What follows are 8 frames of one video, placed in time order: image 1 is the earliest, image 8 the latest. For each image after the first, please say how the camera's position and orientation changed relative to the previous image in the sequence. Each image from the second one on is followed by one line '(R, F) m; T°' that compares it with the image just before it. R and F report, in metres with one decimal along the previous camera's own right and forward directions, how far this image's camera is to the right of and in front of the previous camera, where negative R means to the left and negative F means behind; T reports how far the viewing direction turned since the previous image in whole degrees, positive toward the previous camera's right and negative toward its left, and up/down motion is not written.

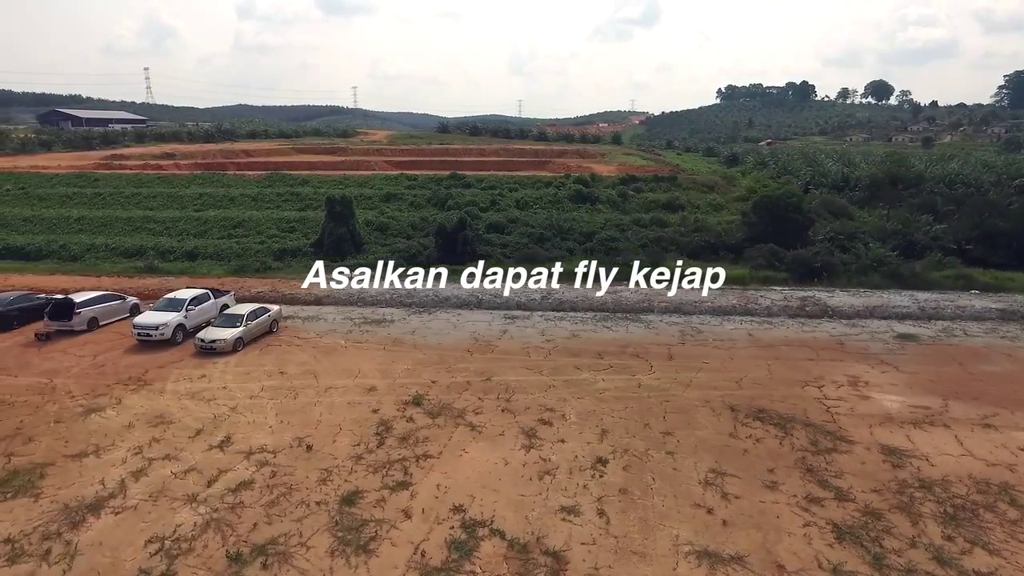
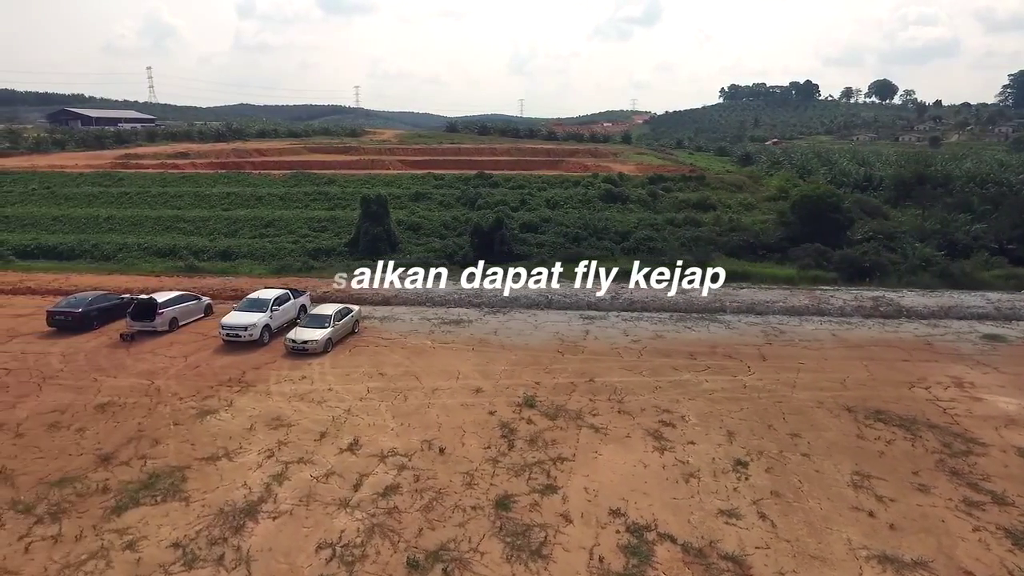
(-1.8, +0.1) m; 0°
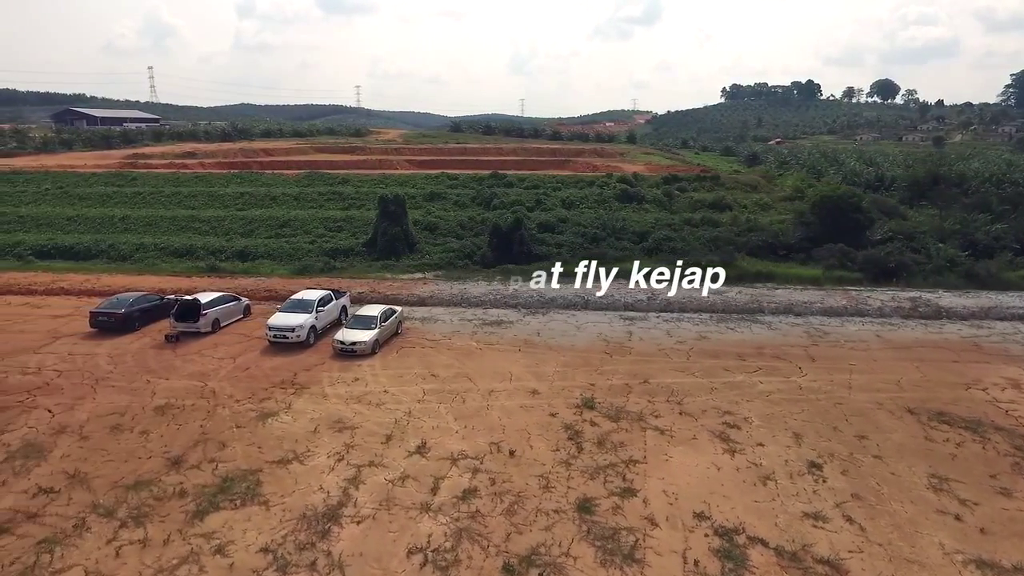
(-0.9, +0.1) m; 0°
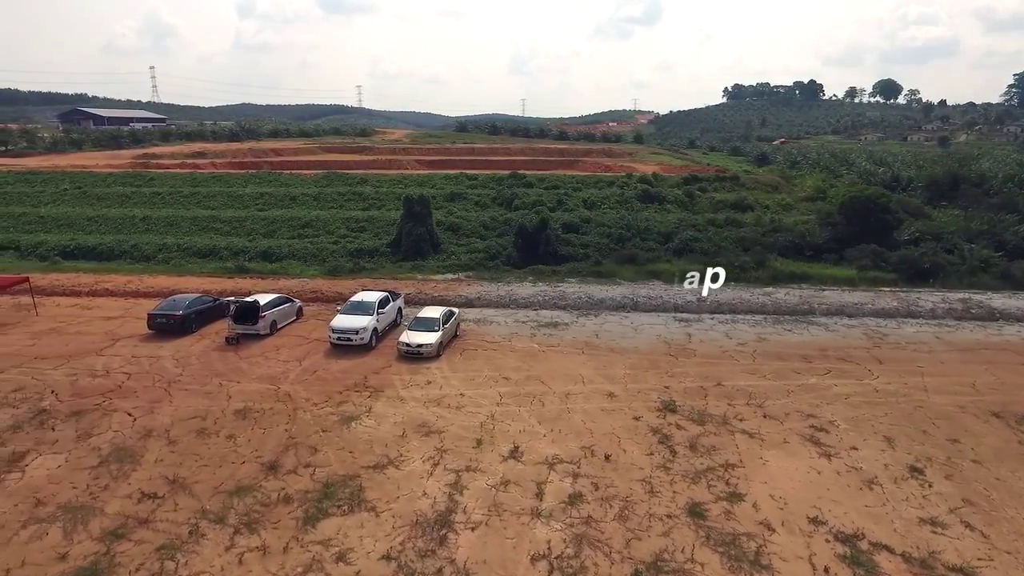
(-1.3, +0.1) m; 0°
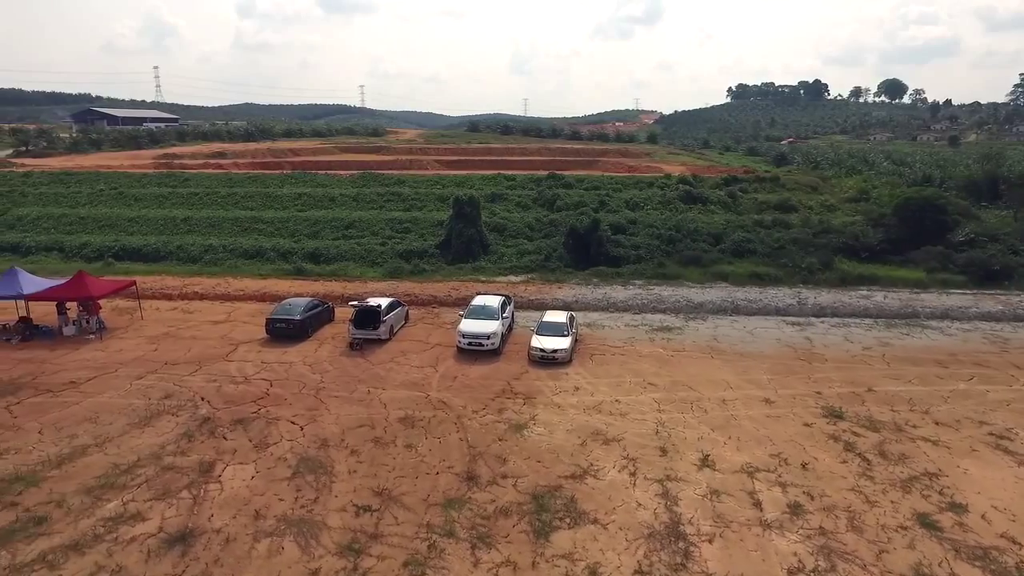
(-2.5, +0.2) m; 0°
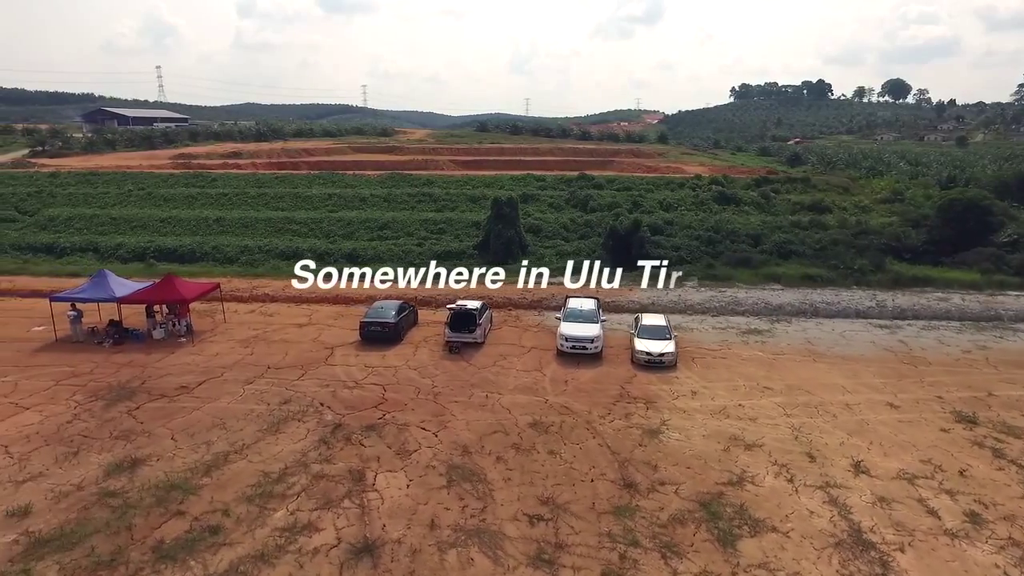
(-2.0, +0.2) m; 0°
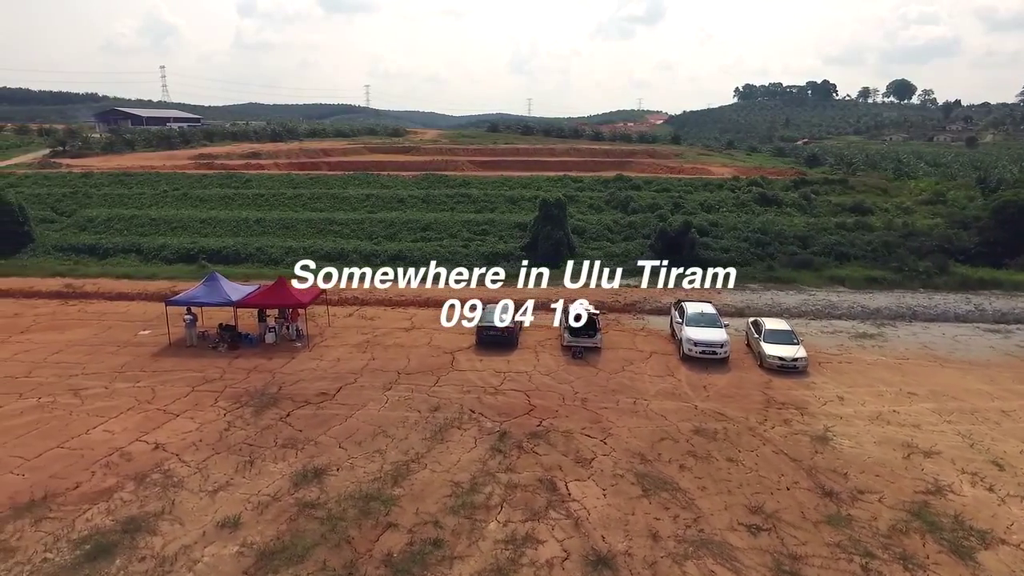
(-2.4, +0.2) m; 0°
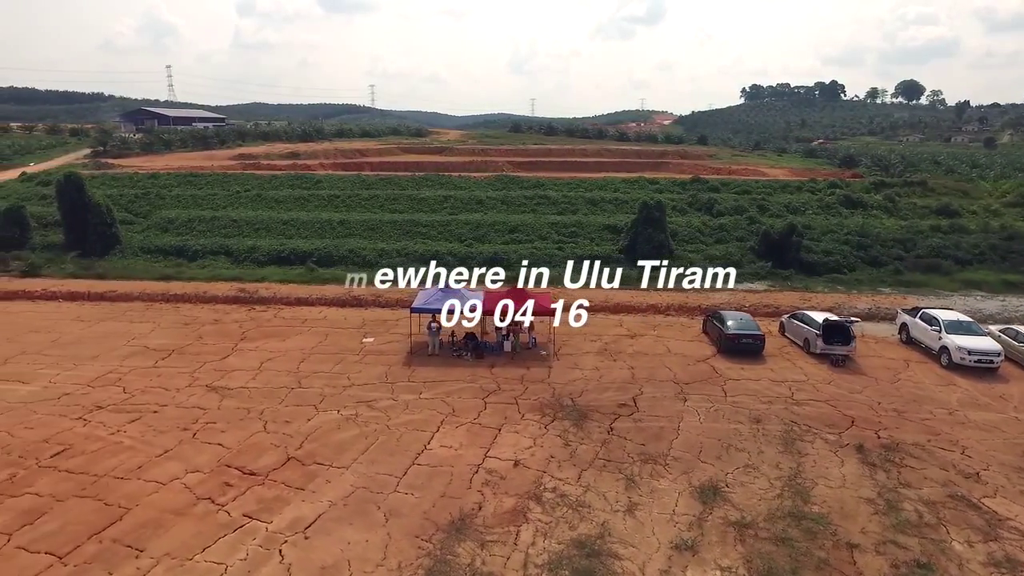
(-5.0, +0.4) m; 0°
